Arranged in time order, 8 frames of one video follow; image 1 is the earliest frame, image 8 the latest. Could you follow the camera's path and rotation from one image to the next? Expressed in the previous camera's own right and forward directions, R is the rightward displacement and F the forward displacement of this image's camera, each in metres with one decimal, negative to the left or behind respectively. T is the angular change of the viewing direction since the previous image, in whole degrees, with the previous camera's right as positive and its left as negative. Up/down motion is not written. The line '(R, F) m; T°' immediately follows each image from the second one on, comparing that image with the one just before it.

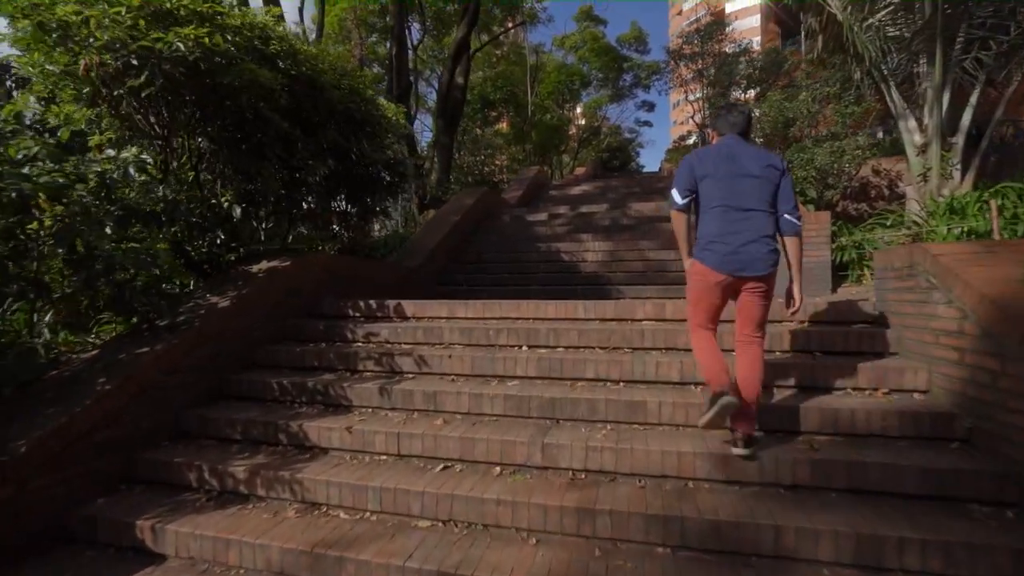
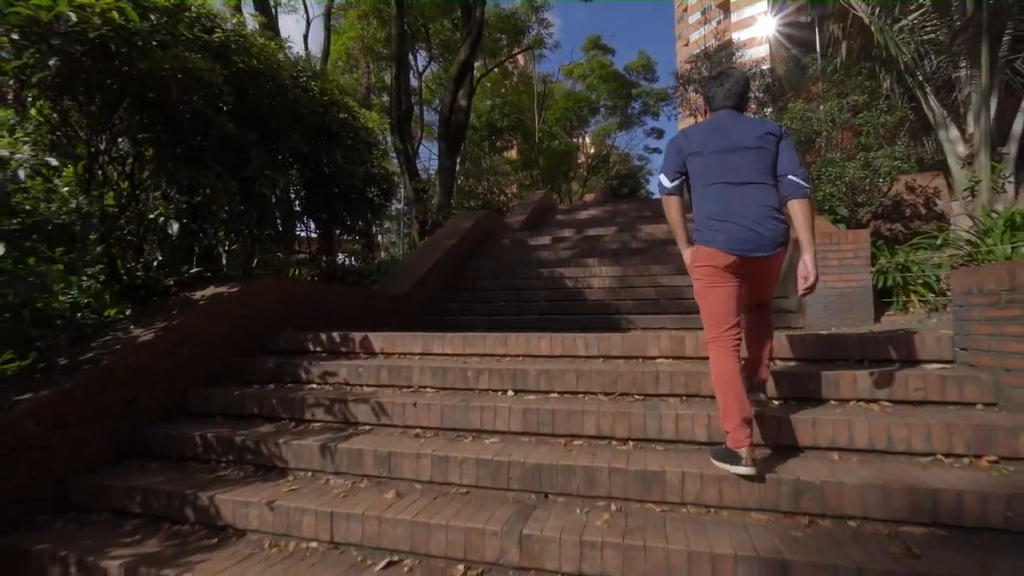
(+0.2, +0.8) m; -1°
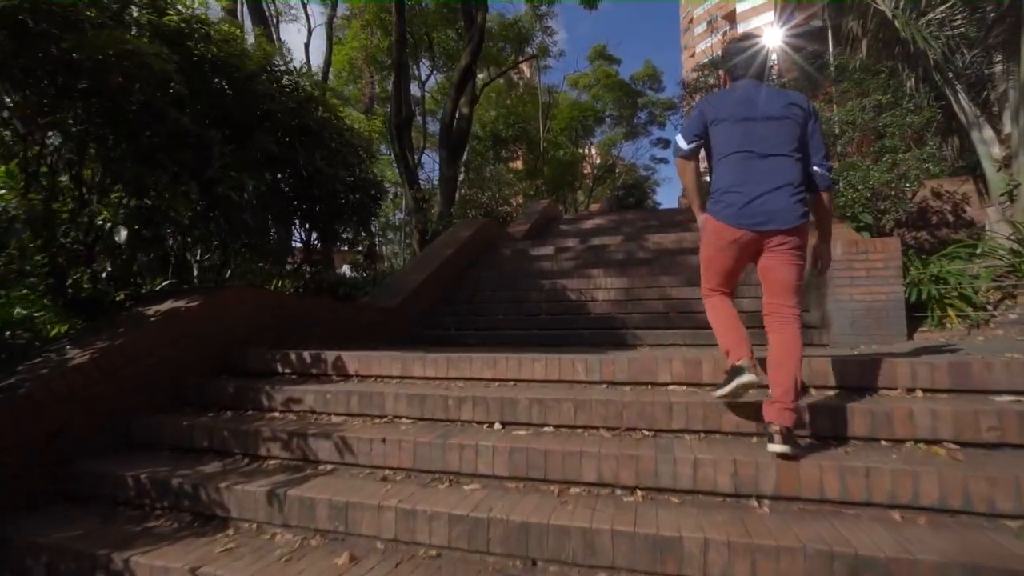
(+0.1, +0.5) m; -1°
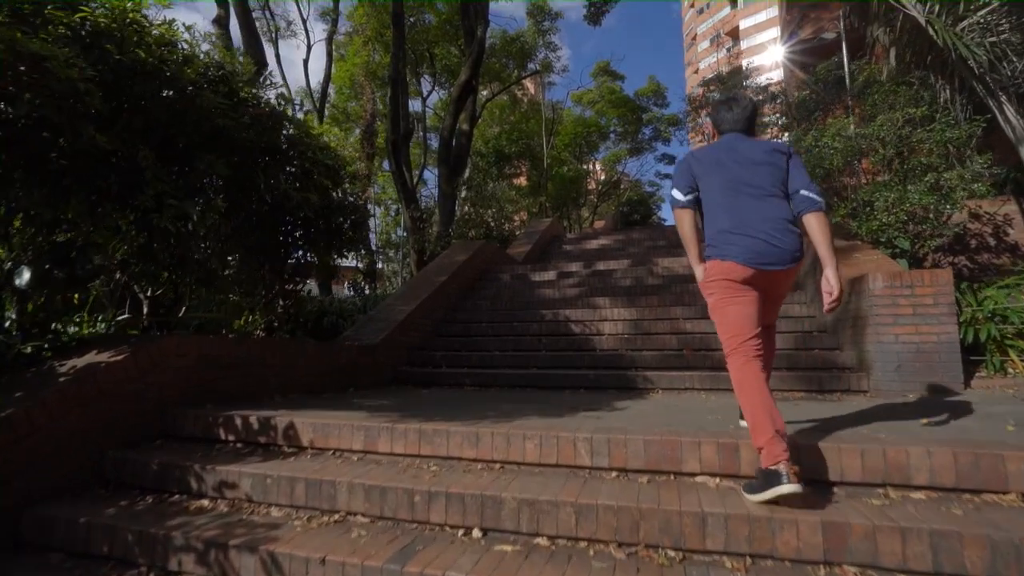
(+0.1, +0.7) m; -1°
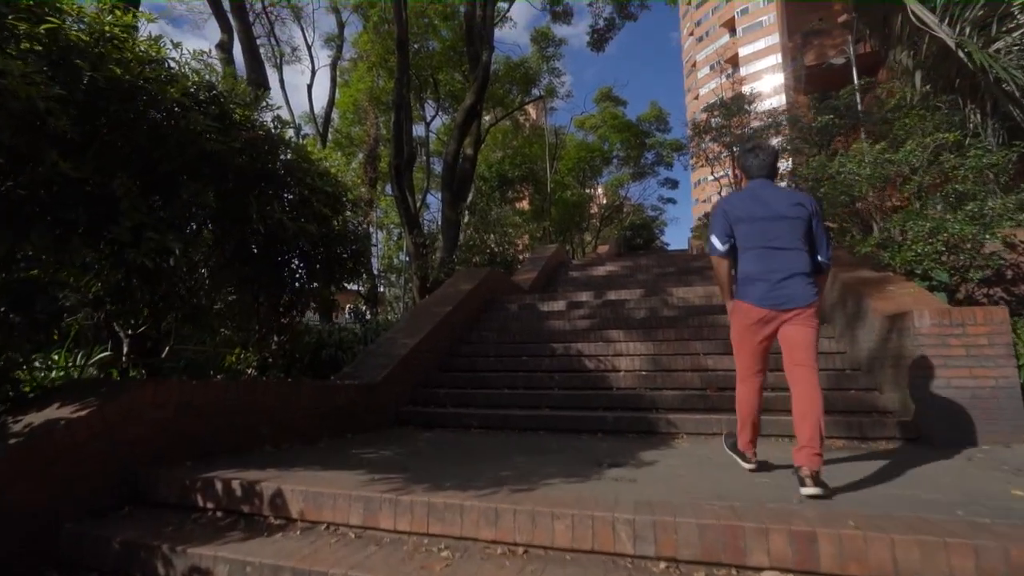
(-0.1, +0.4) m; 0°
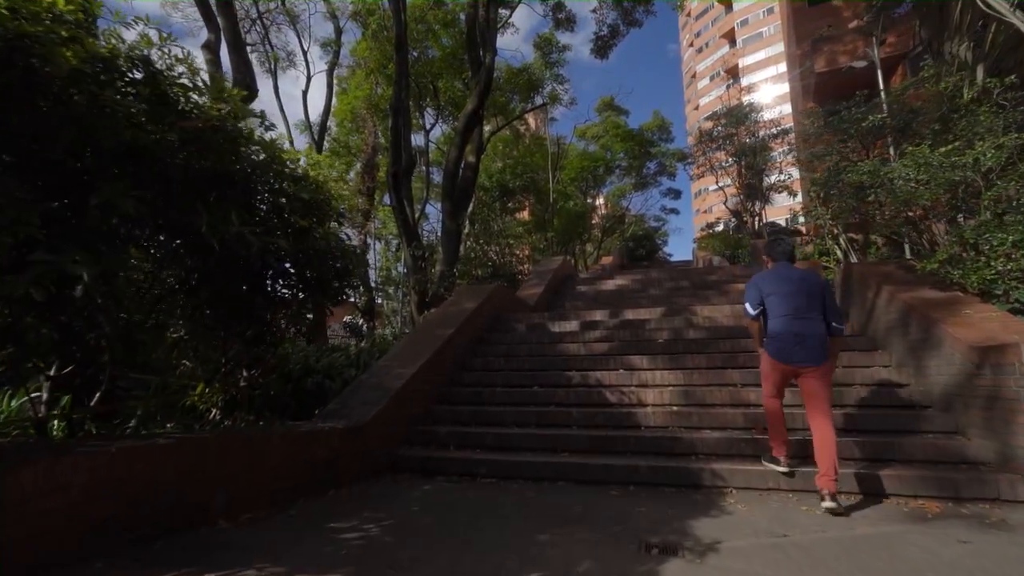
(-0.1, +0.9) m; 0°
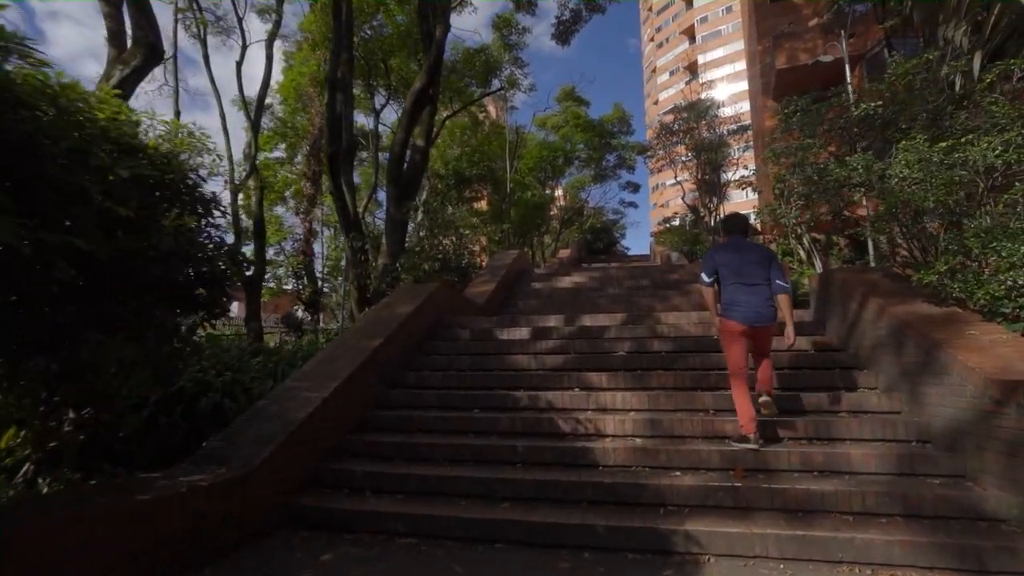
(+0.2, +1.0) m; +4°
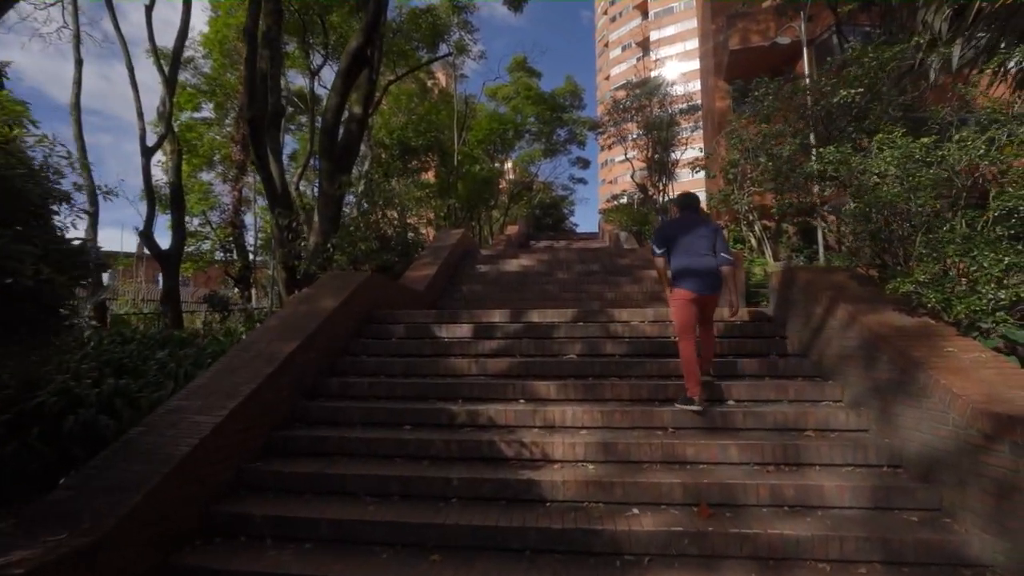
(+0.1, +0.7) m; +6°
